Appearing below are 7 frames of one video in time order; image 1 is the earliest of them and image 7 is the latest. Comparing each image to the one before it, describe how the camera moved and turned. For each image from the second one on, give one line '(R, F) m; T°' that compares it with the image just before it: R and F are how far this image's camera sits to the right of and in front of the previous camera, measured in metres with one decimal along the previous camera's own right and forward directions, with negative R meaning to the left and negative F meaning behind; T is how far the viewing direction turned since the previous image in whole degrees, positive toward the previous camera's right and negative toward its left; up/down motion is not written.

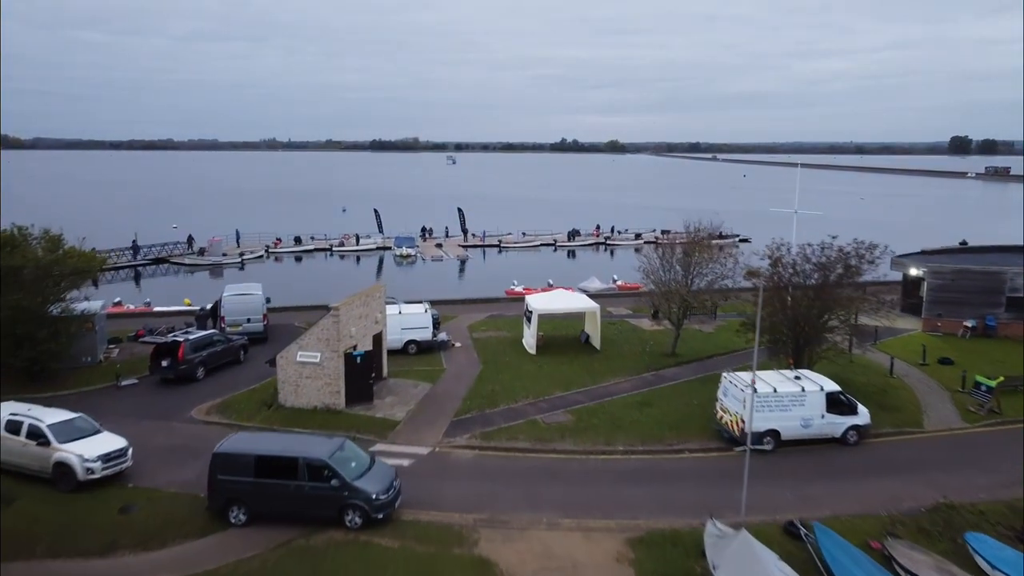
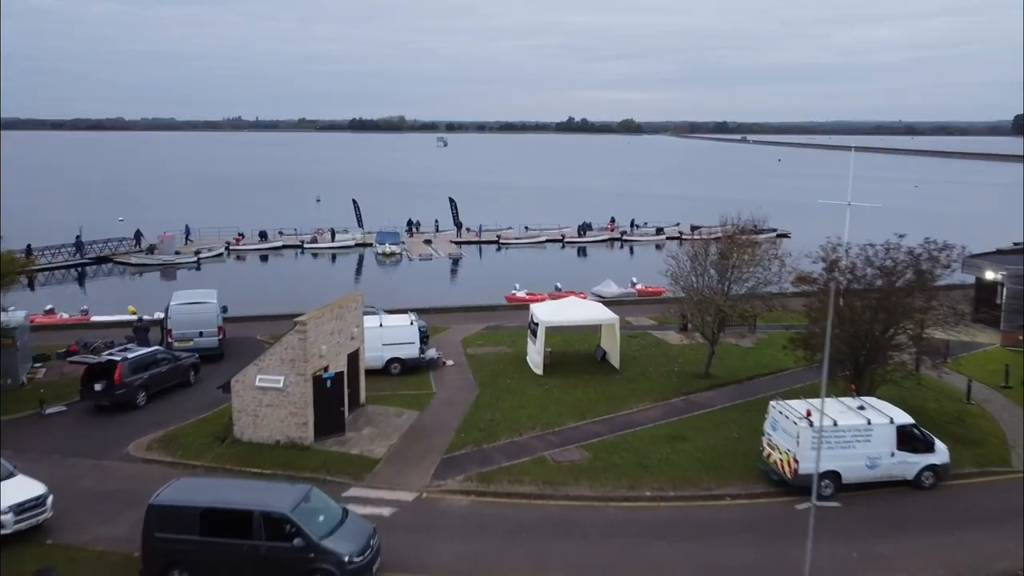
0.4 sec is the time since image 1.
(-0.1, +3.3) m; 0°
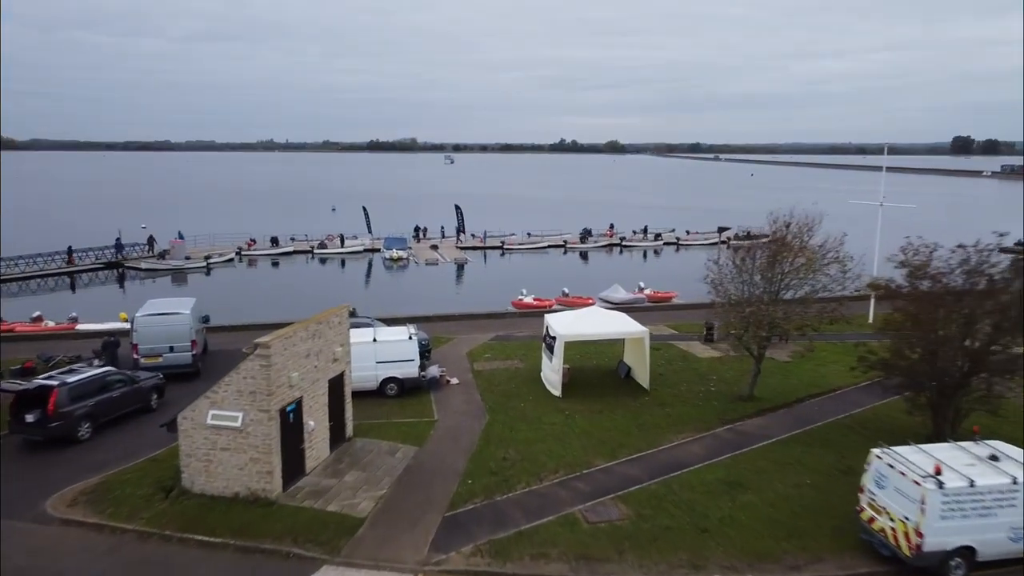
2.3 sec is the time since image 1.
(-0.3, +3.5) m; 0°
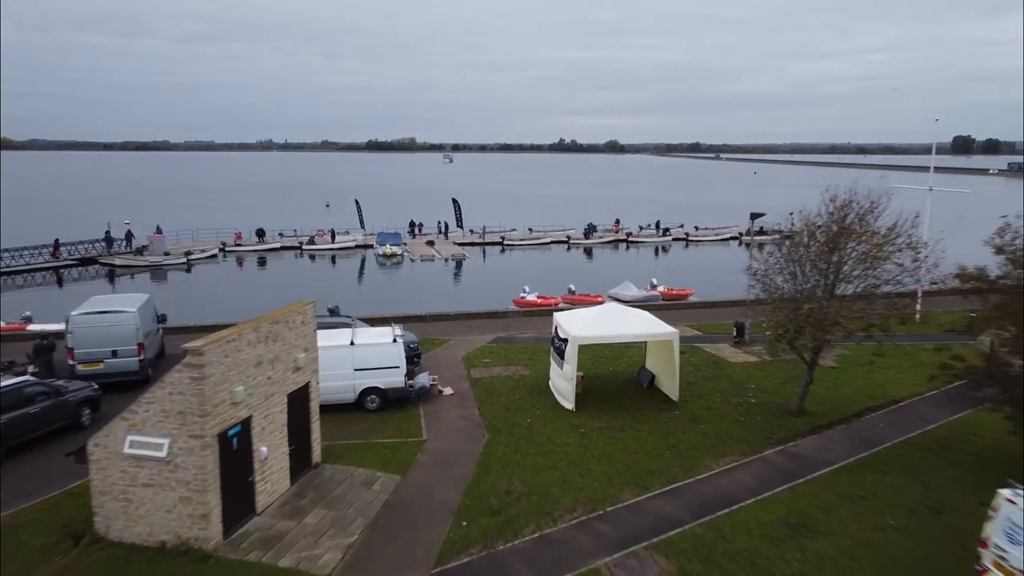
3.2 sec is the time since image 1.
(-0.1, +2.9) m; 0°
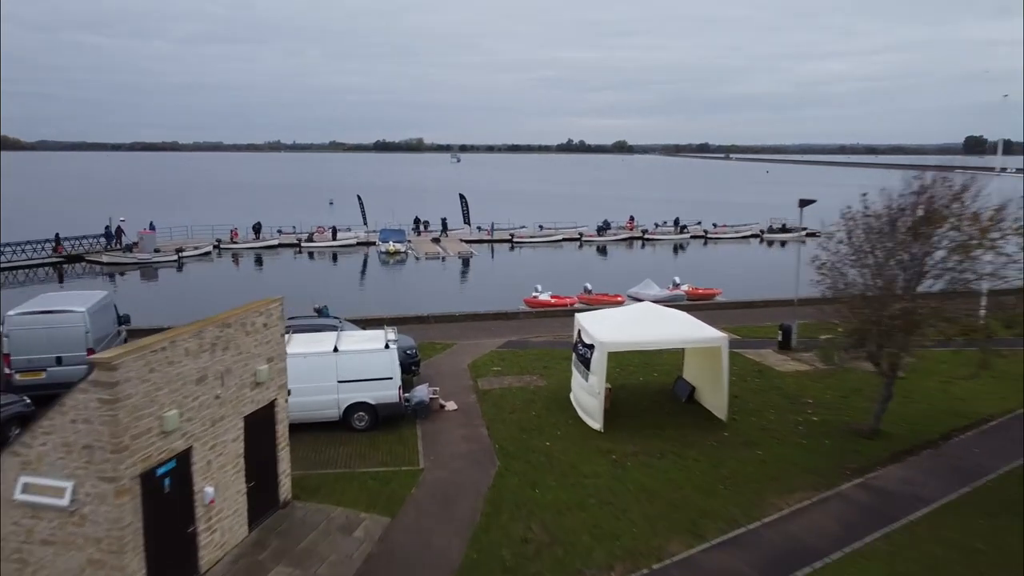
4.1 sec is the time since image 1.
(-0.1, +2.6) m; -1°
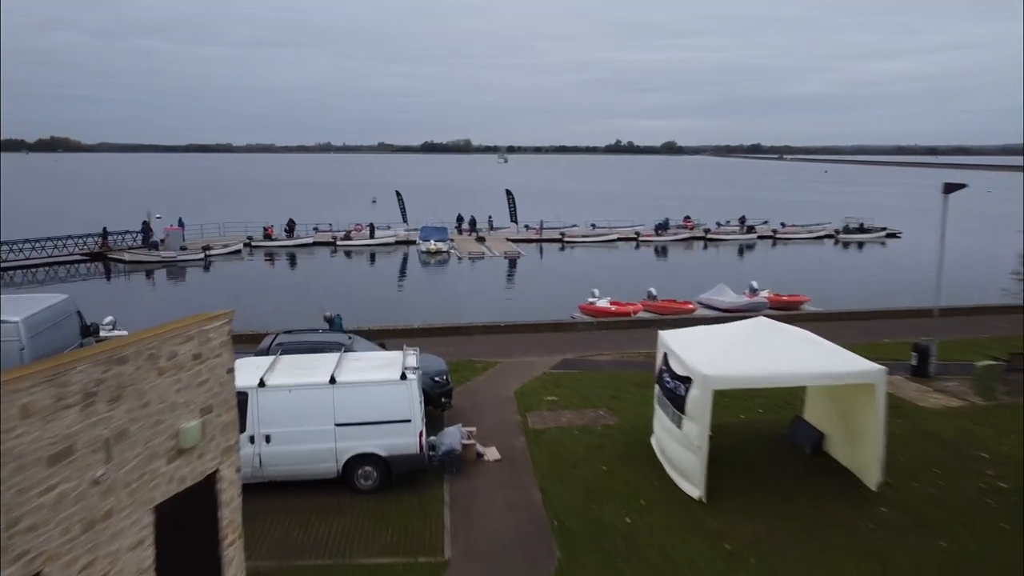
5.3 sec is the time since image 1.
(-0.2, +3.6) m; -3°
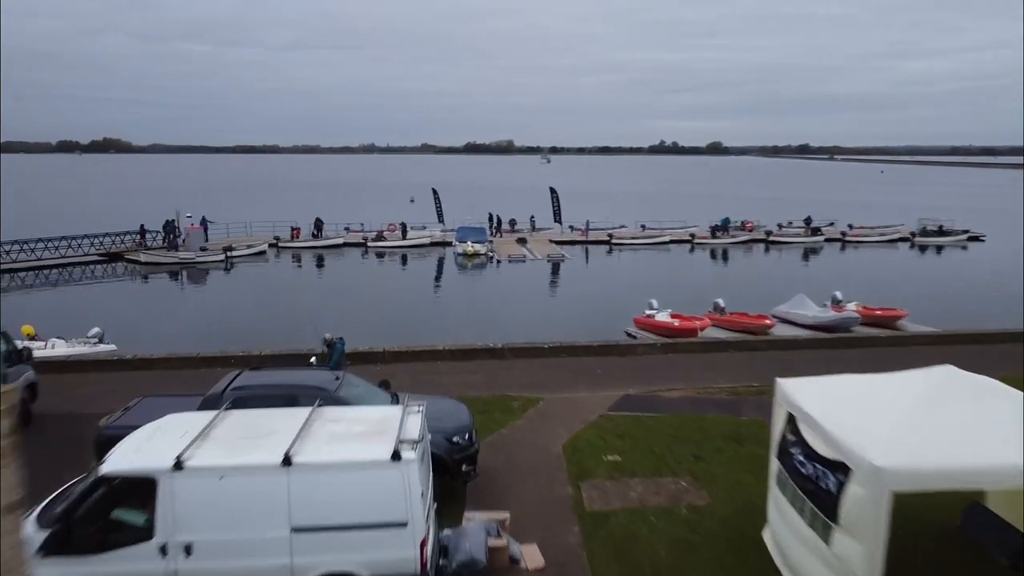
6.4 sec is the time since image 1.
(-0.1, +3.3) m; -3°
